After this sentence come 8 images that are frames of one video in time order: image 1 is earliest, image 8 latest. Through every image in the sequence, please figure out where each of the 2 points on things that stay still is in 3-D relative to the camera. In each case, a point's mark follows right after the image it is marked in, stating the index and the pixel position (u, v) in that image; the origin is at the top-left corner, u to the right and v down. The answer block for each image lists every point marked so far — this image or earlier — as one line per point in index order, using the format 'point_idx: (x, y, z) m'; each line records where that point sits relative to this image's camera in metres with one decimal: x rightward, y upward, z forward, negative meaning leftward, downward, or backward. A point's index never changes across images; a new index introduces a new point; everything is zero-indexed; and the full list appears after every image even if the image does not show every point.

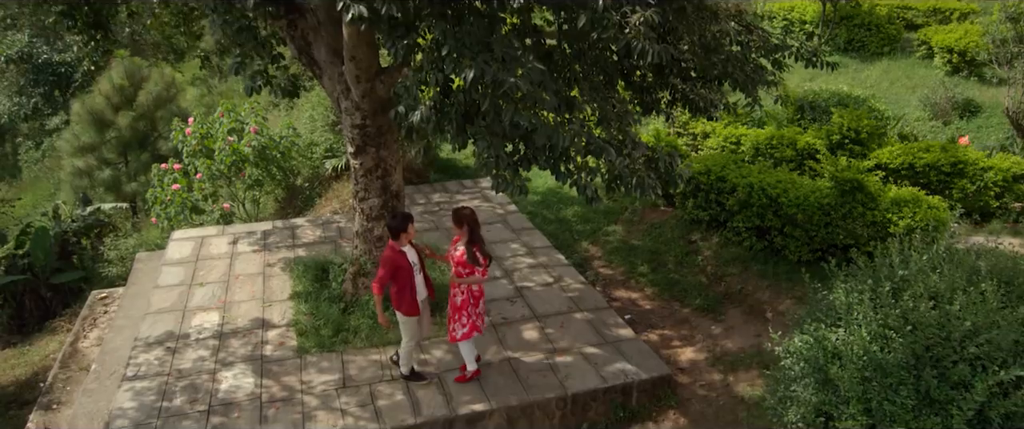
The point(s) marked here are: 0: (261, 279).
0: (-2.3, -0.6, +6.7) m
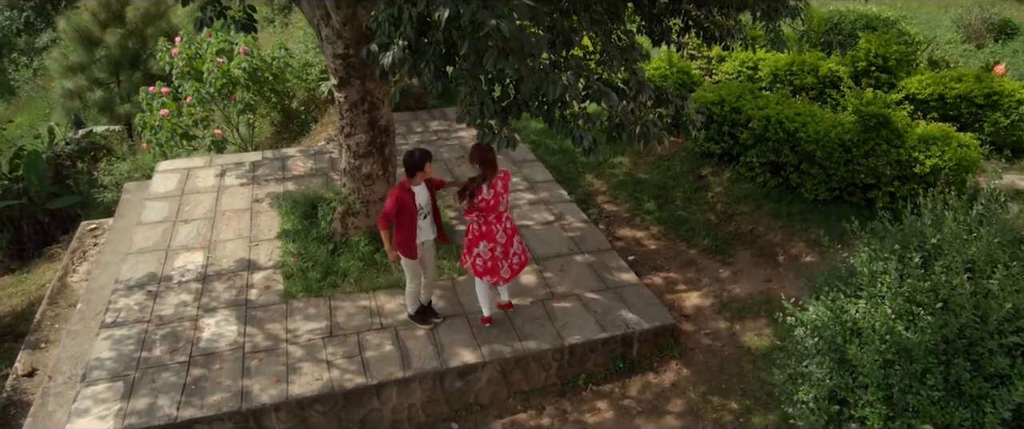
0: (-2.3, 0.0, +6.4) m
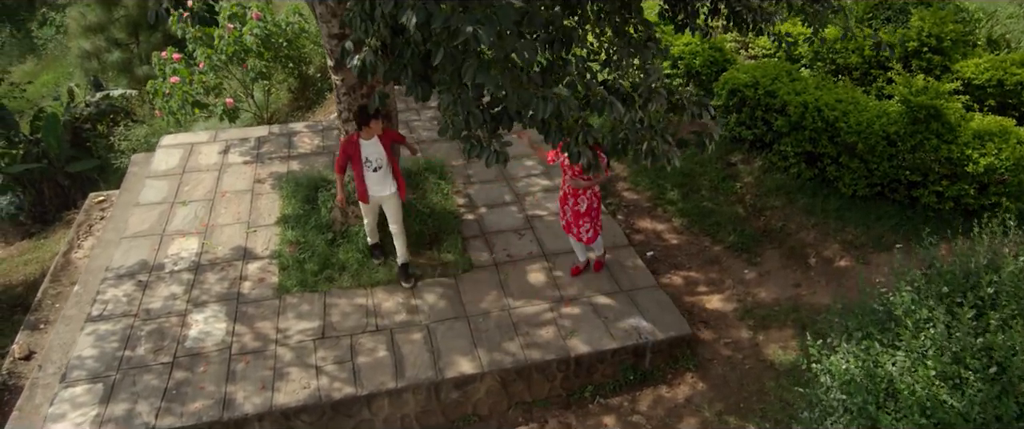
0: (-2.2, +0.1, +6.1) m
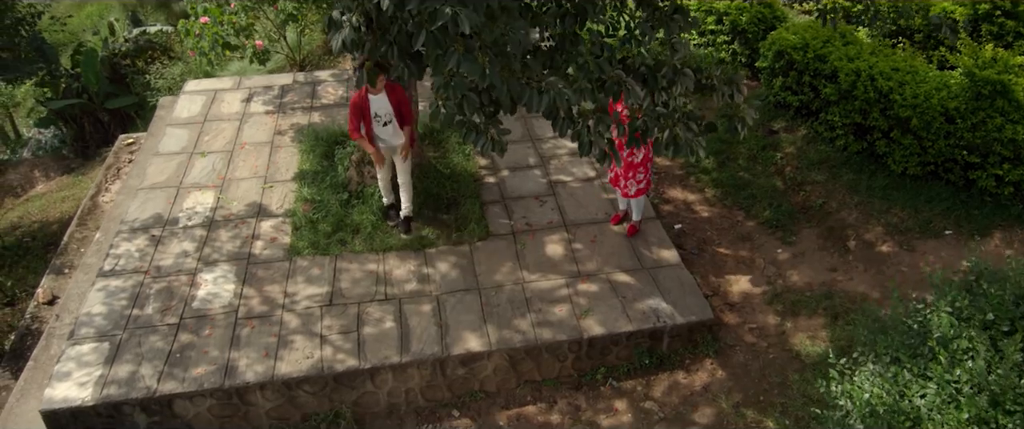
0: (-2.0, +0.5, +6.0) m
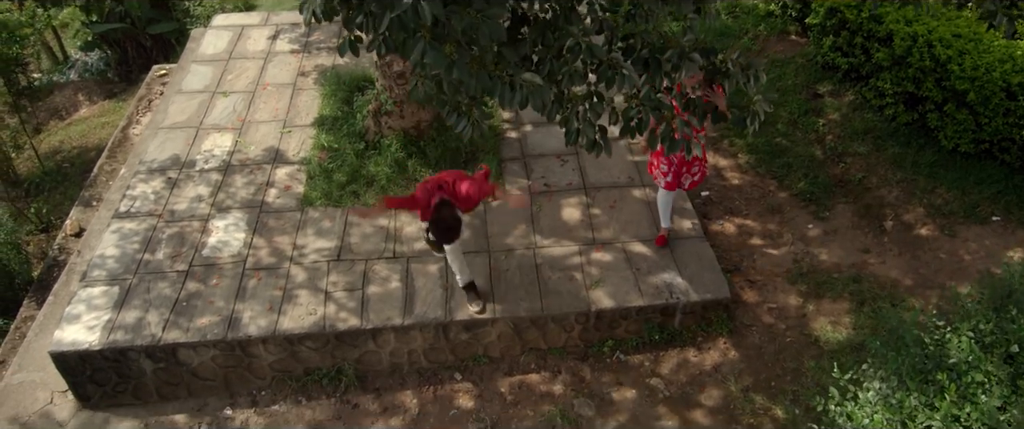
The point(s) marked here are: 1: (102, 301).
0: (-1.8, +1.0, +5.9) m
1: (-2.3, -0.5, +4.2) m
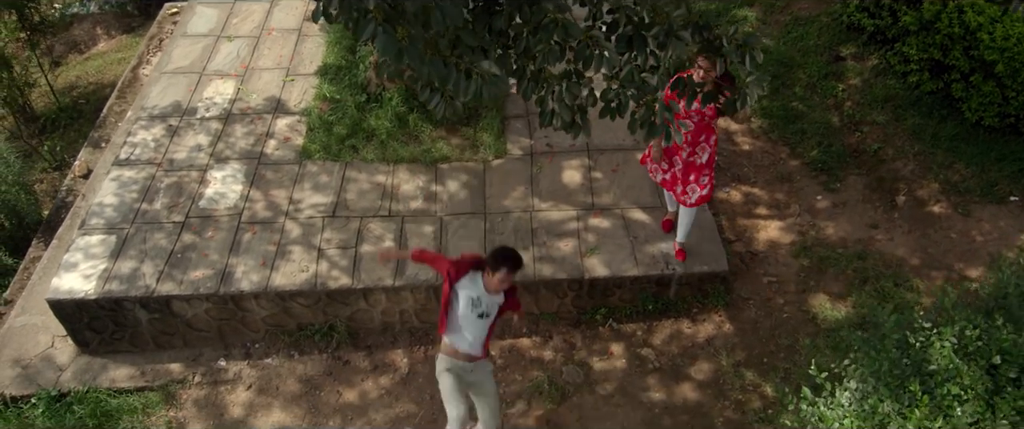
0: (-1.7, +1.4, +5.8) m
1: (-2.4, -0.2, +4.2) m
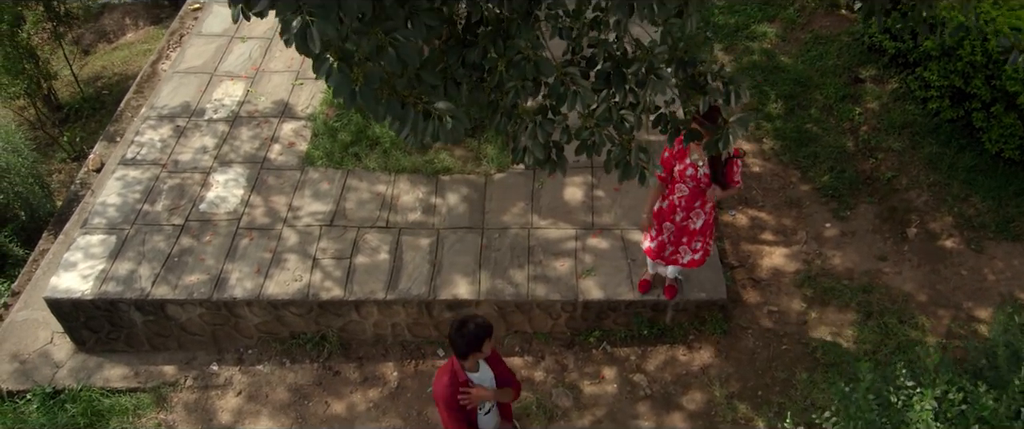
0: (-1.6, +1.4, +5.8) m
1: (-2.4, -0.2, +4.3) m
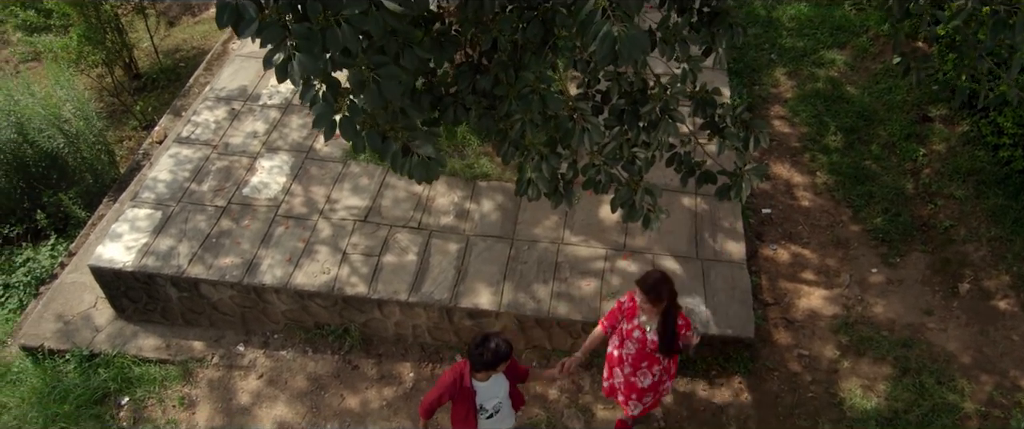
0: (-1.2, +1.4, +5.8) m
1: (-2.2, -0.1, +4.4) m
